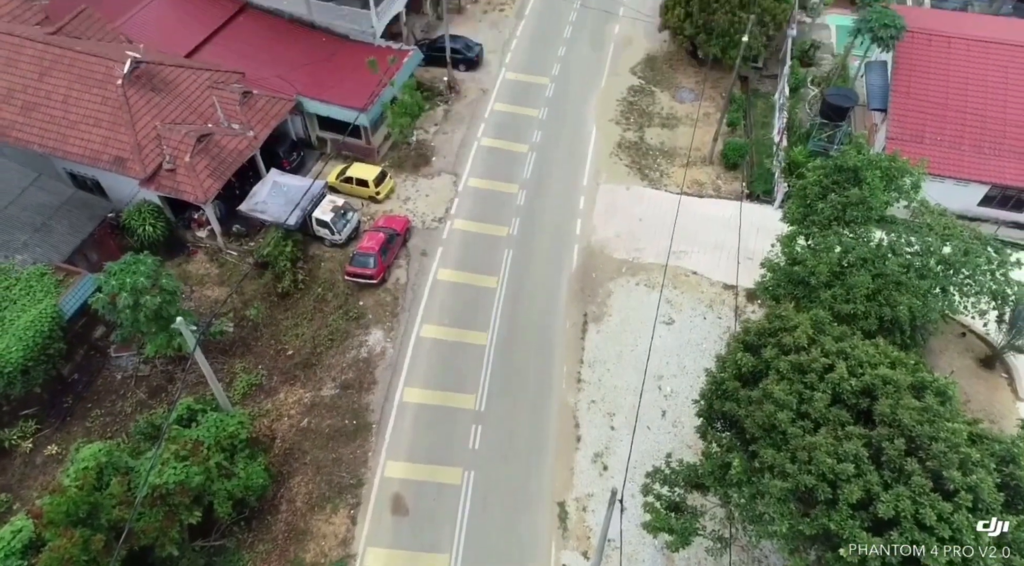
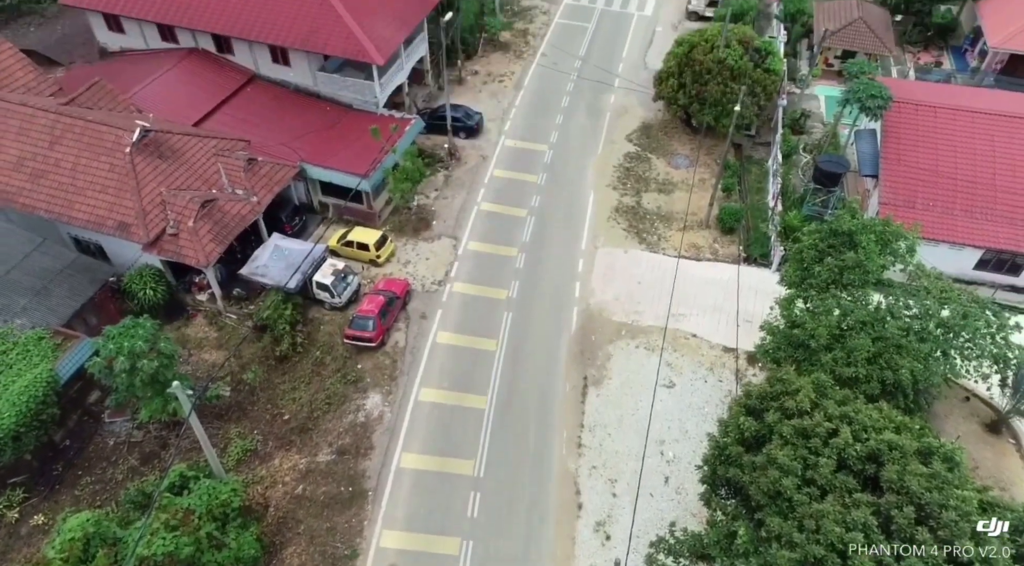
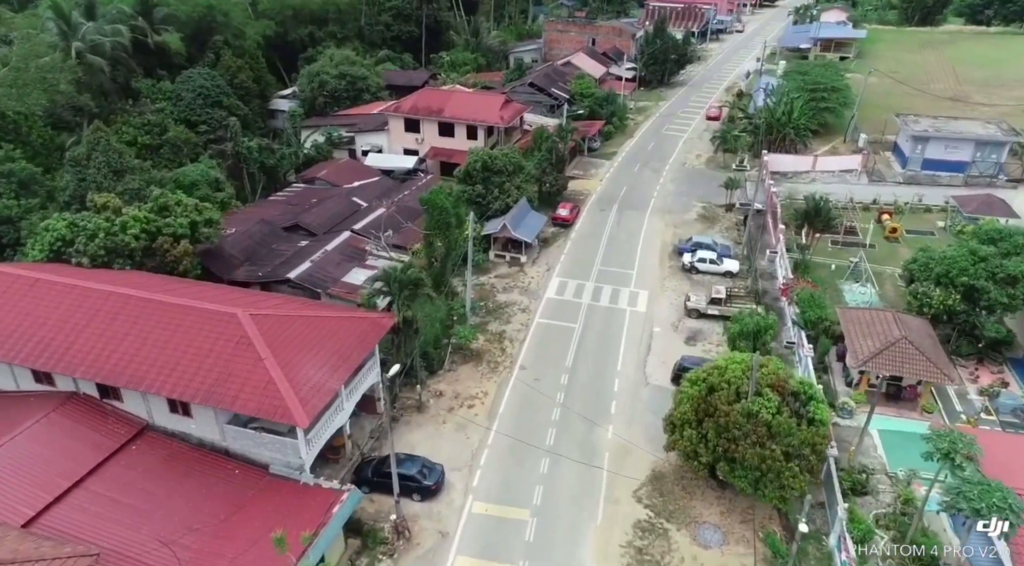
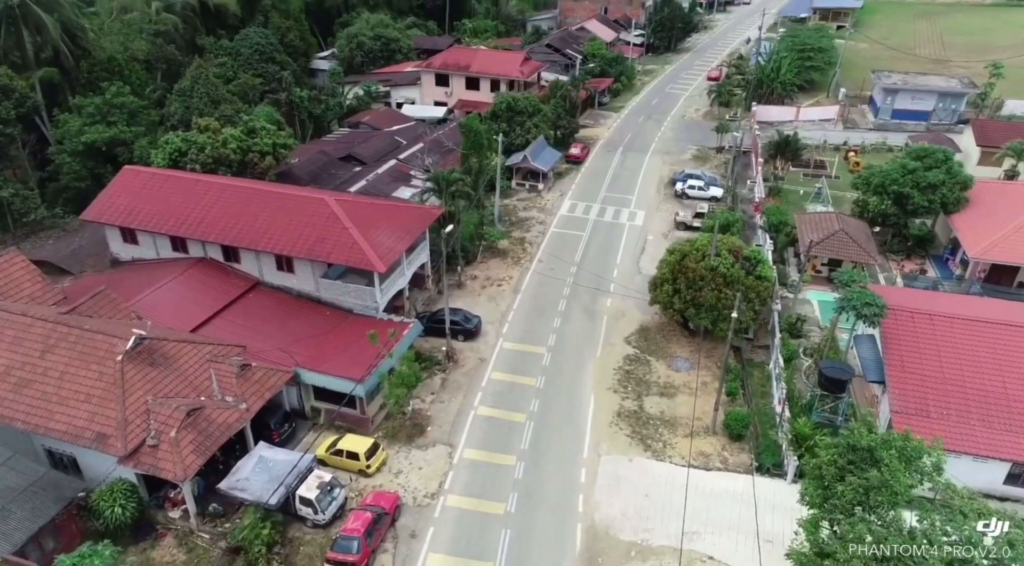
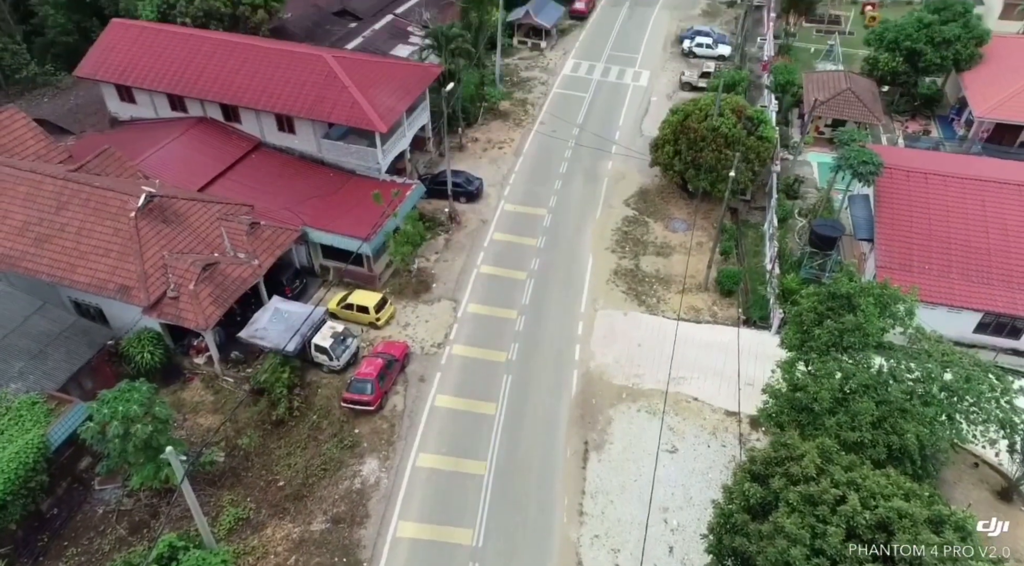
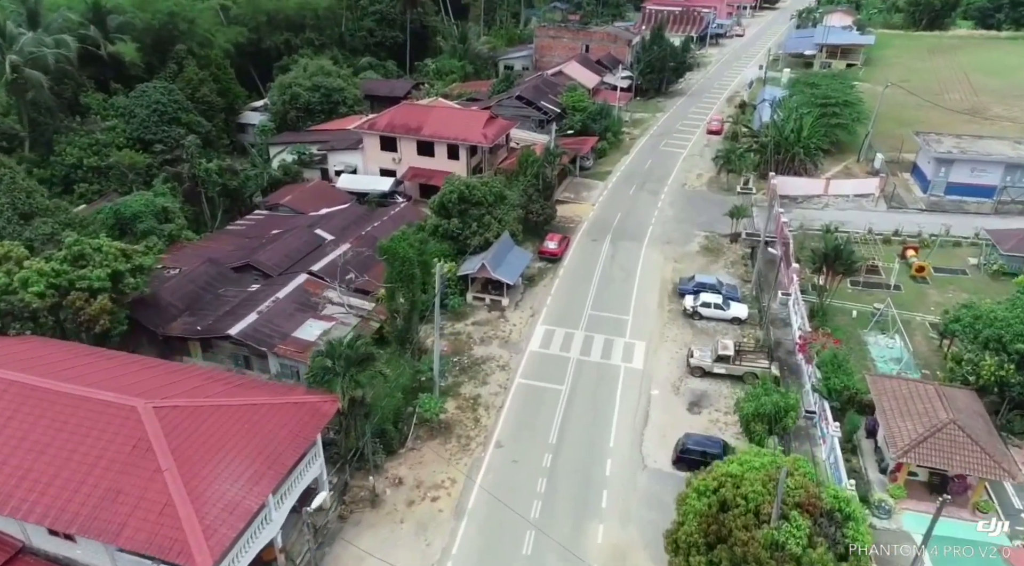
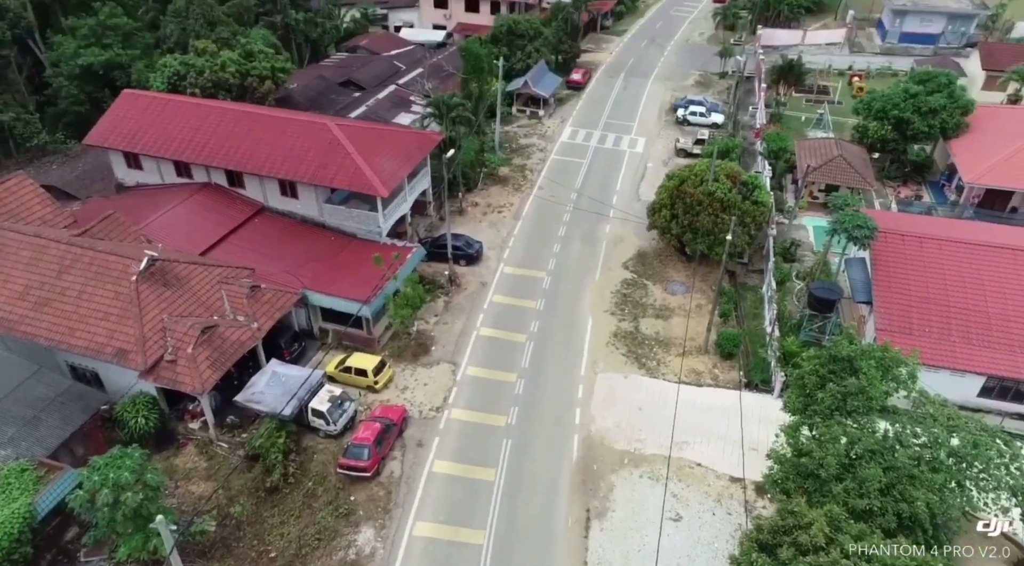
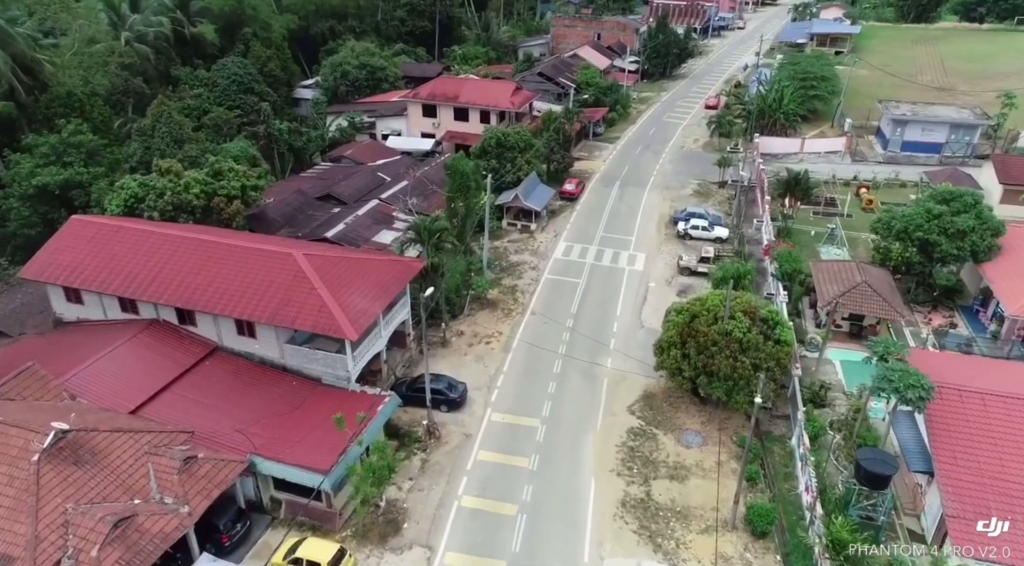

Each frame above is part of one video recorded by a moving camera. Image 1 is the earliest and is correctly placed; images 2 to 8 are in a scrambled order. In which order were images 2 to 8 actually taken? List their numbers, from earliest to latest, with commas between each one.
2, 5, 7, 4, 8, 3, 6
